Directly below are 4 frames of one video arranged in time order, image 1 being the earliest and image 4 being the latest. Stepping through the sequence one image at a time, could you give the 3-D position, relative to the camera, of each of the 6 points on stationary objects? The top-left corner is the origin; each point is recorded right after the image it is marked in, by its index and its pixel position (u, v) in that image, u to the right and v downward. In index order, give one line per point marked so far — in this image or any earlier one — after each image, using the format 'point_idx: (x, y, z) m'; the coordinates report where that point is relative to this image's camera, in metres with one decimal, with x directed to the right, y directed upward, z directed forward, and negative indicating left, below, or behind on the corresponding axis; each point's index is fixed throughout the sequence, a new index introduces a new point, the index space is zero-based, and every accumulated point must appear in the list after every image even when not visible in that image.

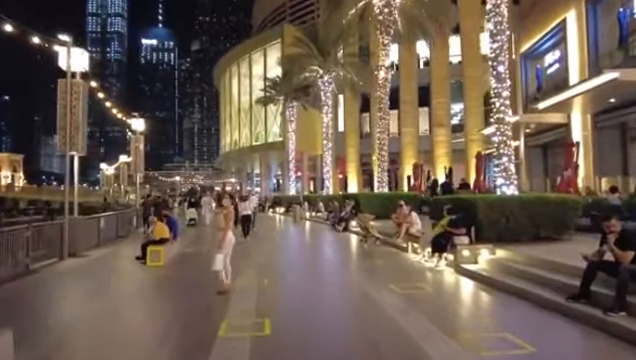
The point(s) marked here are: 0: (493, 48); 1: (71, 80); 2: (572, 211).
0: (+5.7, +4.3, +15.4) m
1: (-9.2, +3.7, +17.5) m
2: (+7.3, -0.9, +13.6) m
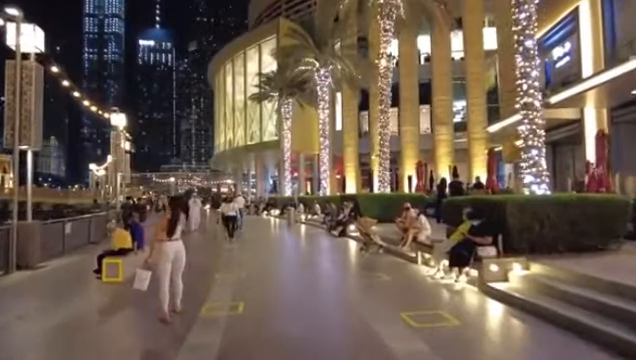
0: (+5.5, +4.4, +12.9) m
1: (-9.4, +3.8, +15.0) m
2: (+7.1, -0.8, +11.1) m
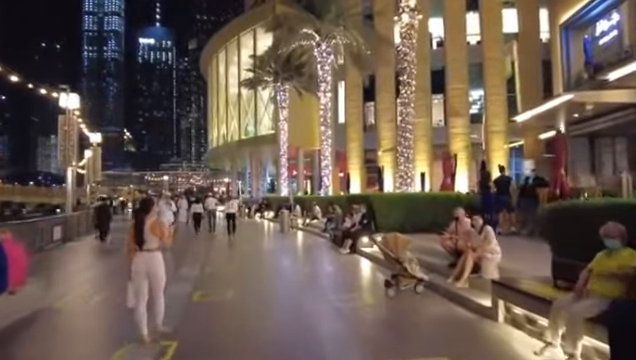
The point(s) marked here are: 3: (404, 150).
0: (+5.5, +4.6, +6.8) m
1: (-9.4, +3.9, +8.8) m
2: (+7.1, -0.7, +4.9) m
3: (+3.8, +1.1, +20.0) m
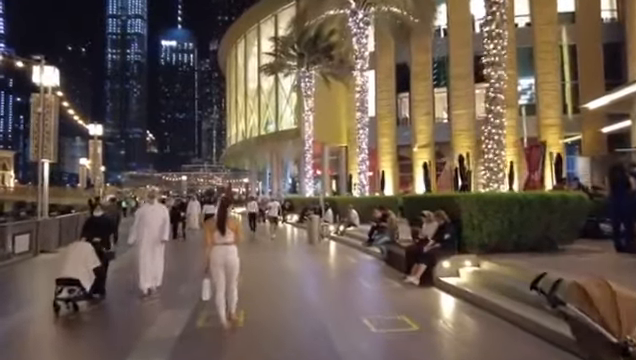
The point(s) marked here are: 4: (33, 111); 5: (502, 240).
0: (+6.4, +4.8, +0.9) m
1: (-8.5, +4.2, +3.6) m
2: (+7.9, -0.5, -1.0) m
3: (+5.2, +1.3, +14.2) m
4: (-11.9, +2.9, +19.9) m
5: (+4.7, -1.6, +12.7) m
